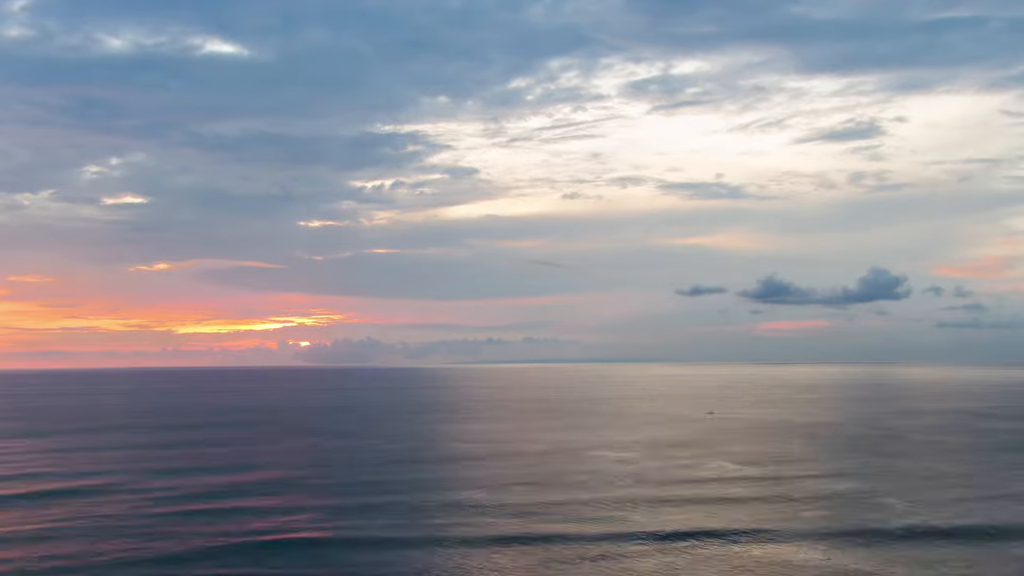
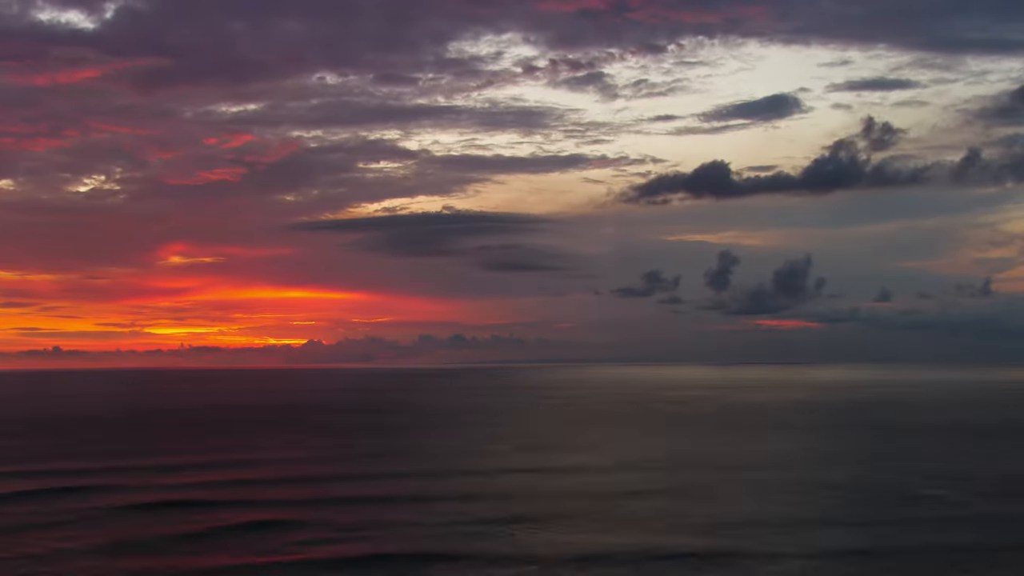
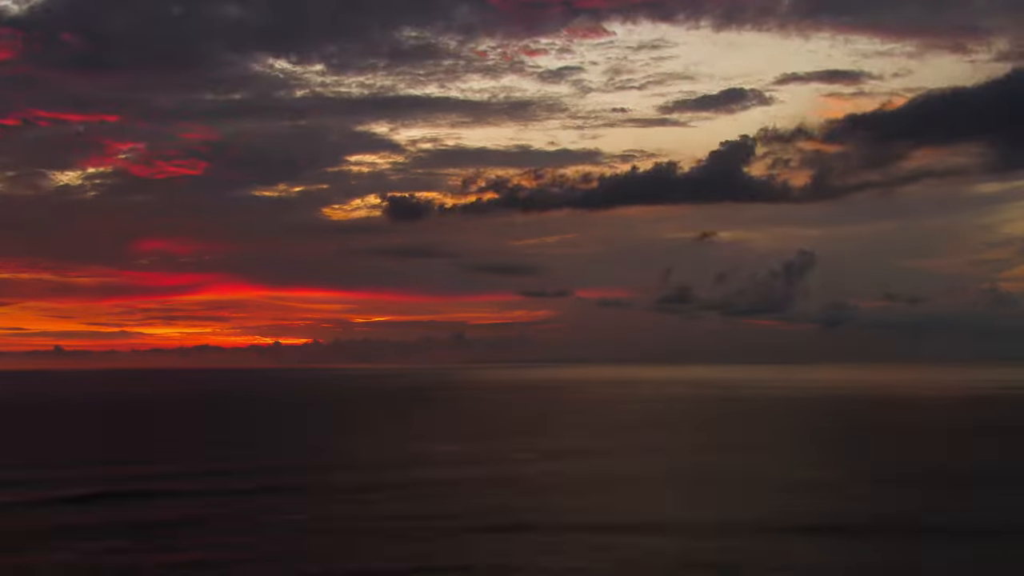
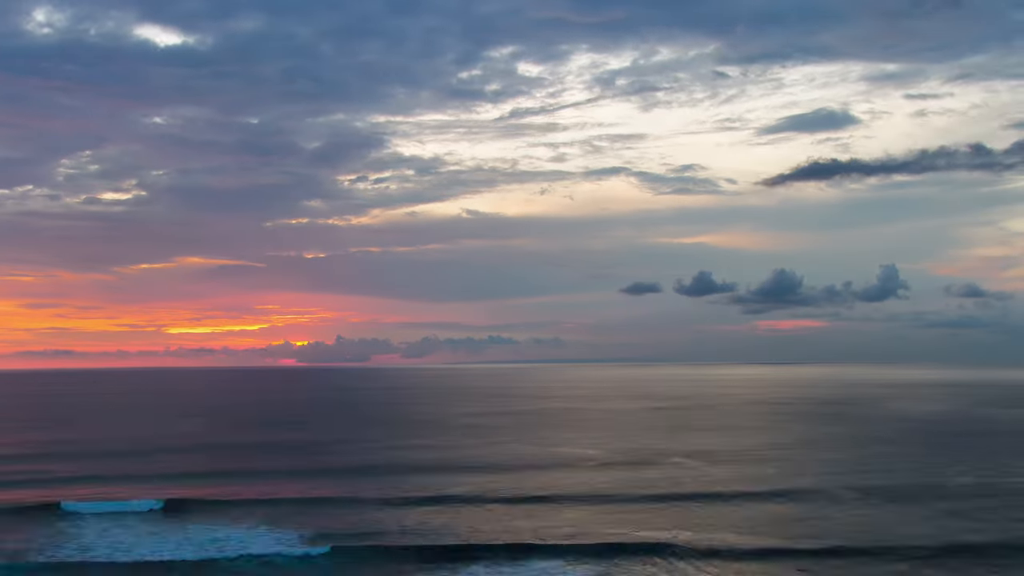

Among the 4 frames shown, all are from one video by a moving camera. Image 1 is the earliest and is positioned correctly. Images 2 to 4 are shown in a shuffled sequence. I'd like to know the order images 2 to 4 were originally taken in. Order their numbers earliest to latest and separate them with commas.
4, 2, 3
